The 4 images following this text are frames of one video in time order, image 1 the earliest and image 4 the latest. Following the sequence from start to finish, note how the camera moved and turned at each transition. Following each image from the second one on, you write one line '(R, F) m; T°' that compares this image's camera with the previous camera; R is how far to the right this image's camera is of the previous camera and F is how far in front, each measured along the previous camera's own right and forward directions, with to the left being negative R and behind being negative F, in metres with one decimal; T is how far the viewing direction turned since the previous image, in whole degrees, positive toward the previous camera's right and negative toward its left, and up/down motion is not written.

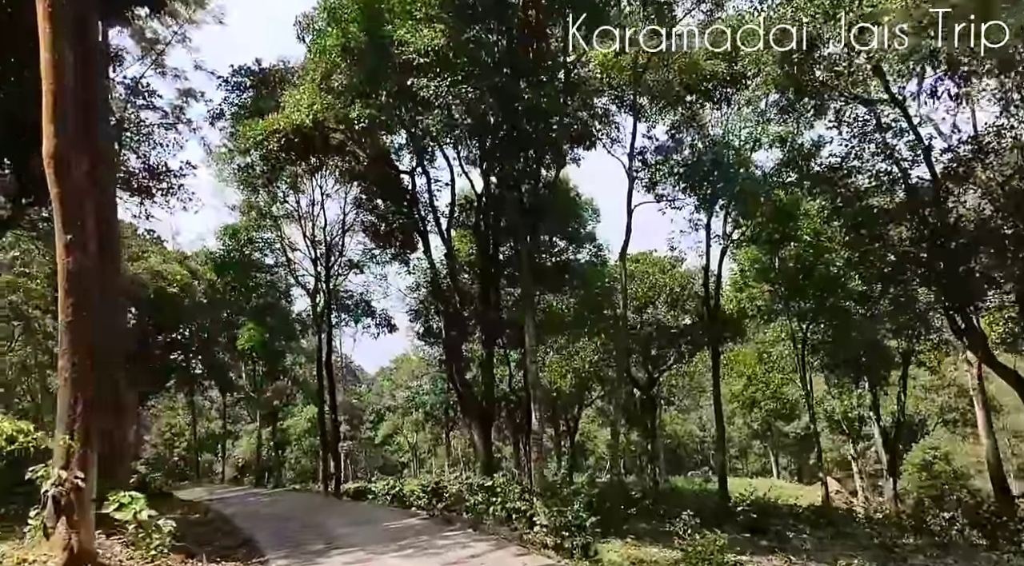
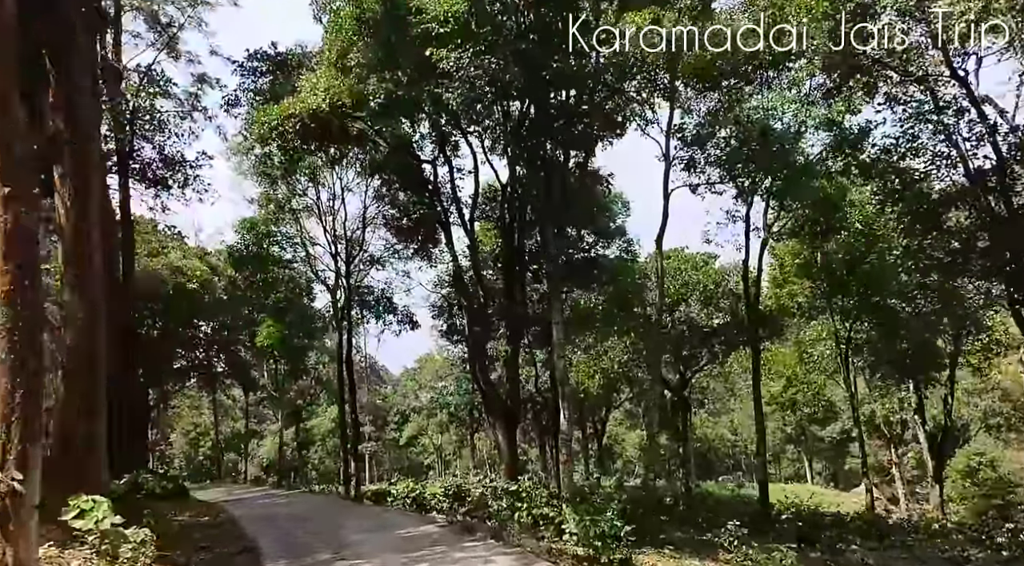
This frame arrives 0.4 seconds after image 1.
(0.0, +0.9) m; -2°
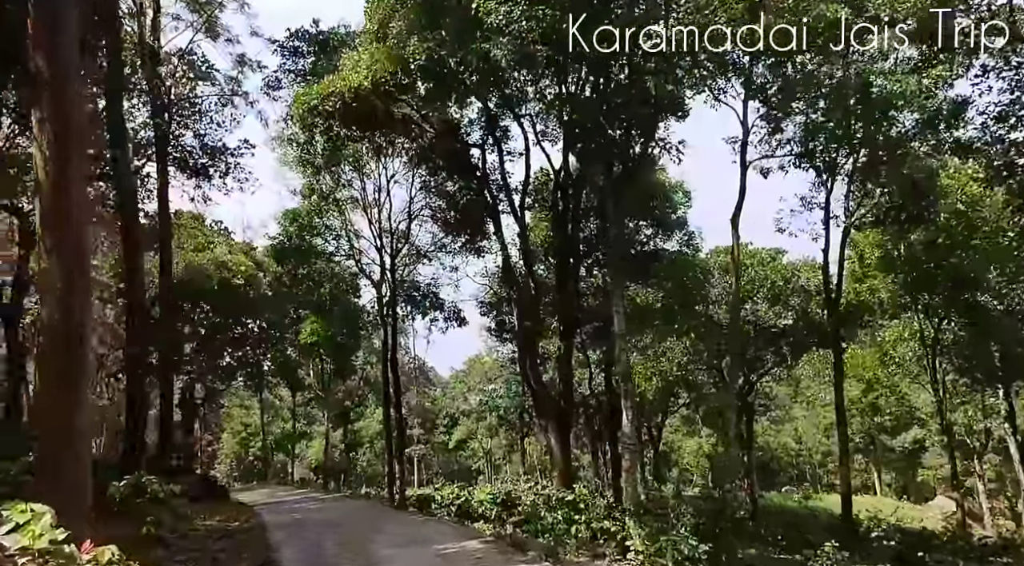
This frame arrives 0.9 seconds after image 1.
(-0.1, +1.2) m; -3°
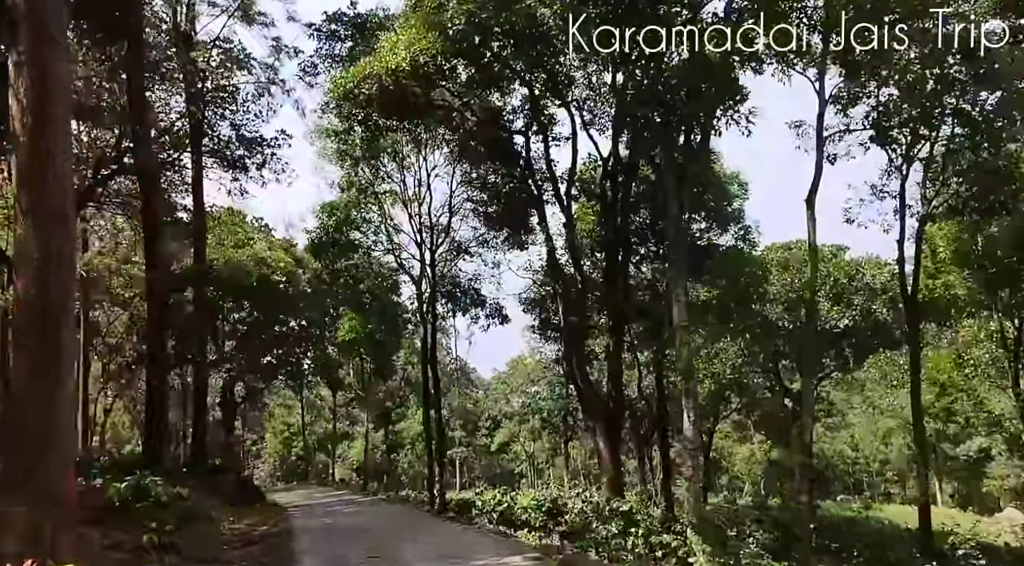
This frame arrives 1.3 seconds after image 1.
(-0.1, +0.9) m; -3°
